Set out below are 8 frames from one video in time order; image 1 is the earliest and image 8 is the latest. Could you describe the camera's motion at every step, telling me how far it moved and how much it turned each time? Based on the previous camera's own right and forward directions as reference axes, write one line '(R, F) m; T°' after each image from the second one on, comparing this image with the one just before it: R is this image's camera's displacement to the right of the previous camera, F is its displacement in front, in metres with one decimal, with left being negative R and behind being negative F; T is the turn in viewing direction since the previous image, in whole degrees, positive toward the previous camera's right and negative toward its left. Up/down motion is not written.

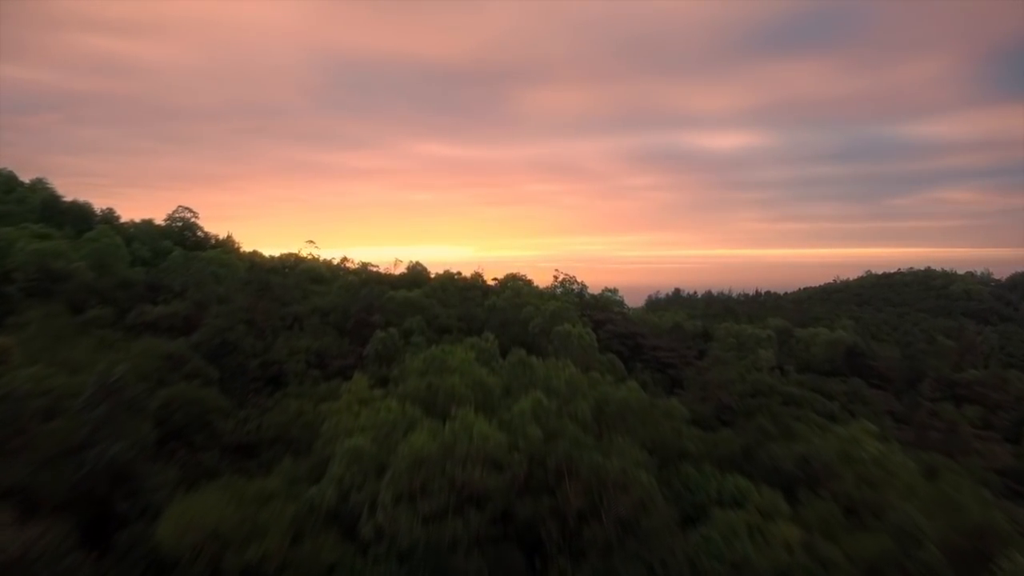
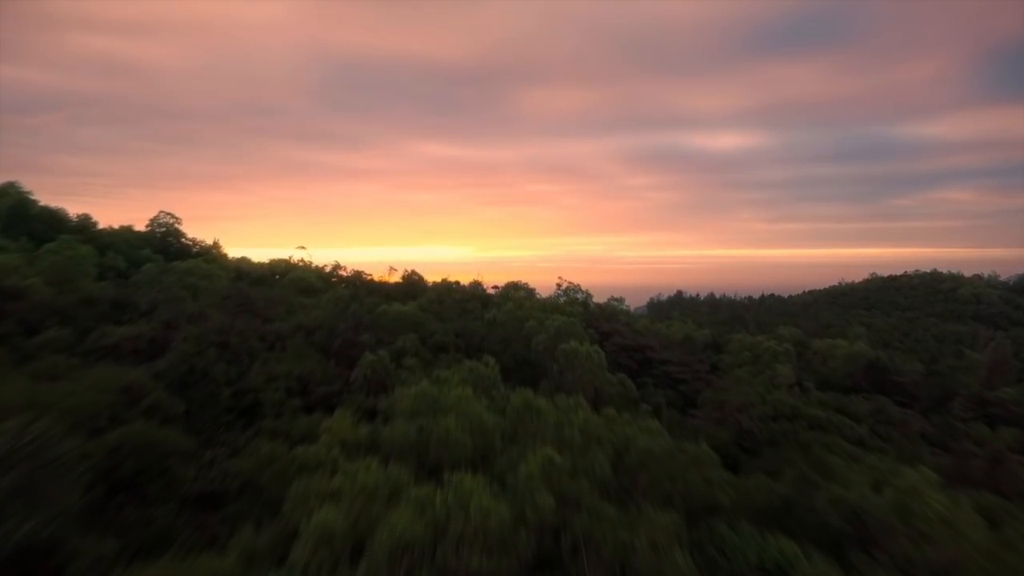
(-0.1, +1.0) m; 0°
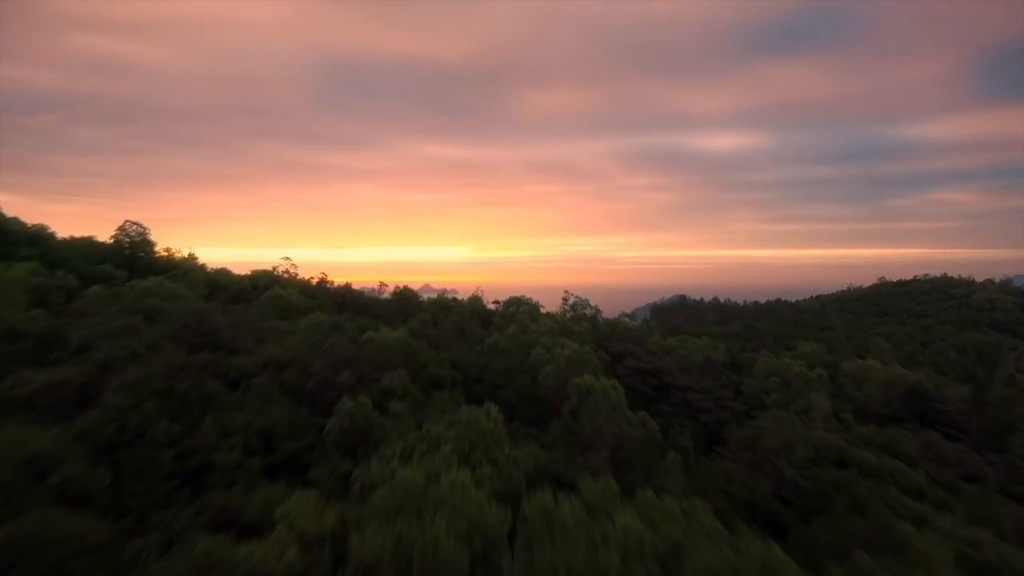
(-0.1, +1.6) m; 0°
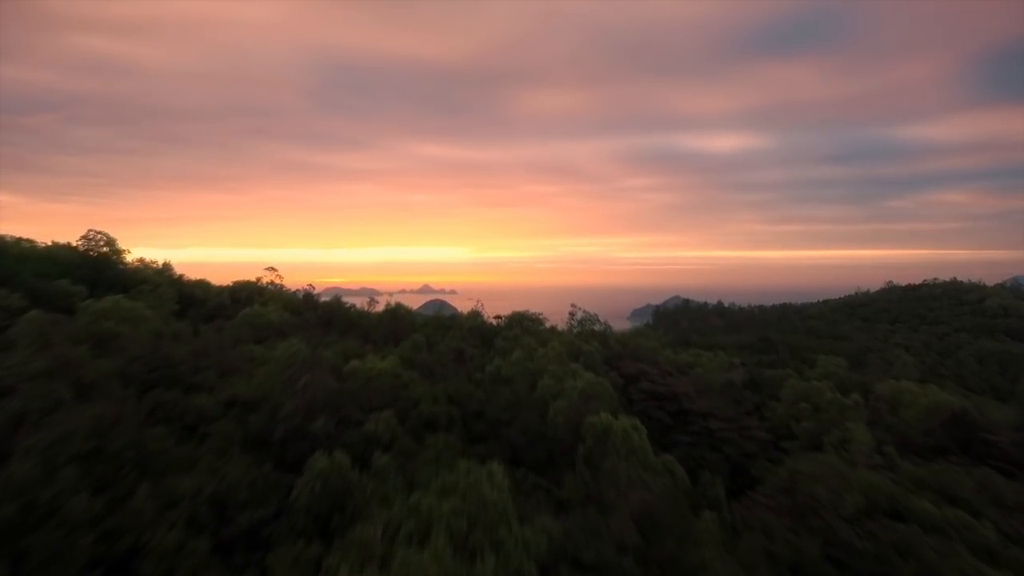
(-0.1, +1.4) m; 0°
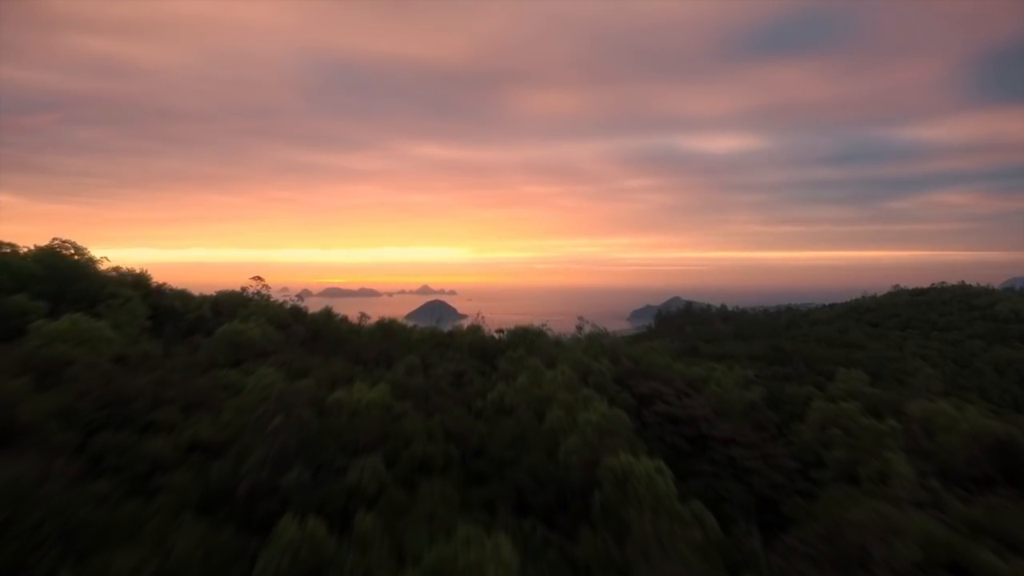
(-0.1, +1.2) m; 0°
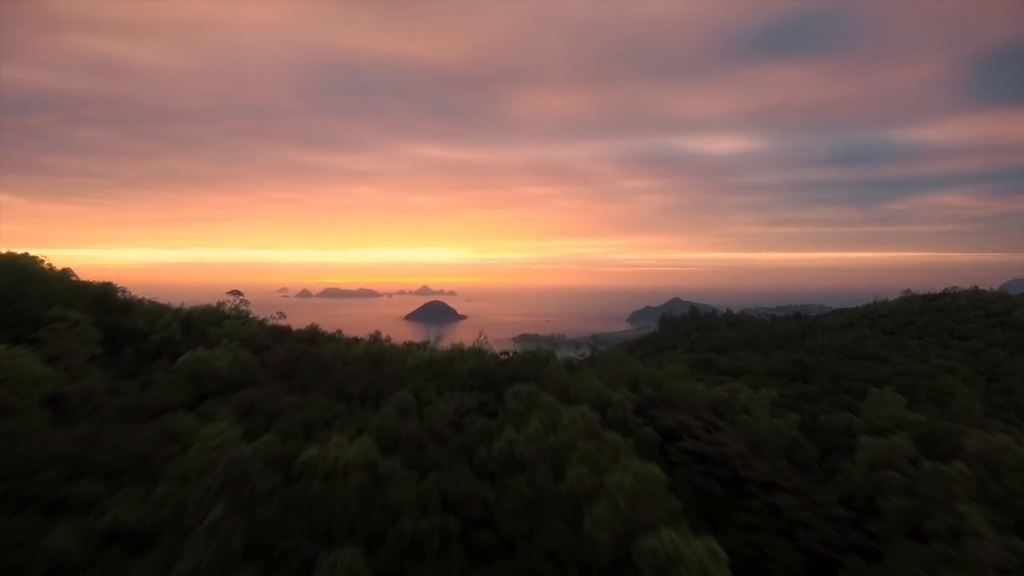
(-0.2, +1.7) m; 0°
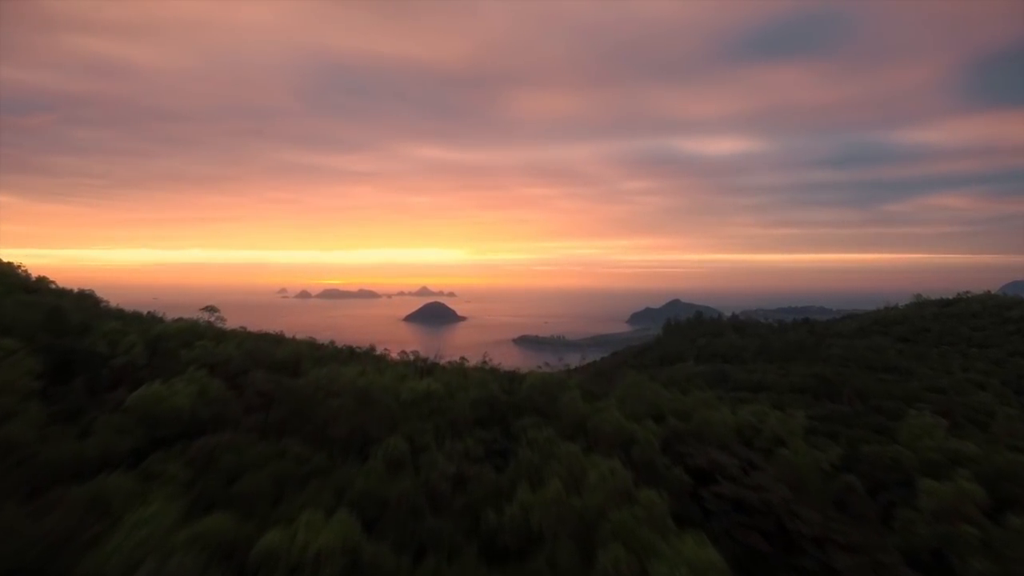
(-0.3, +1.6) m; 0°
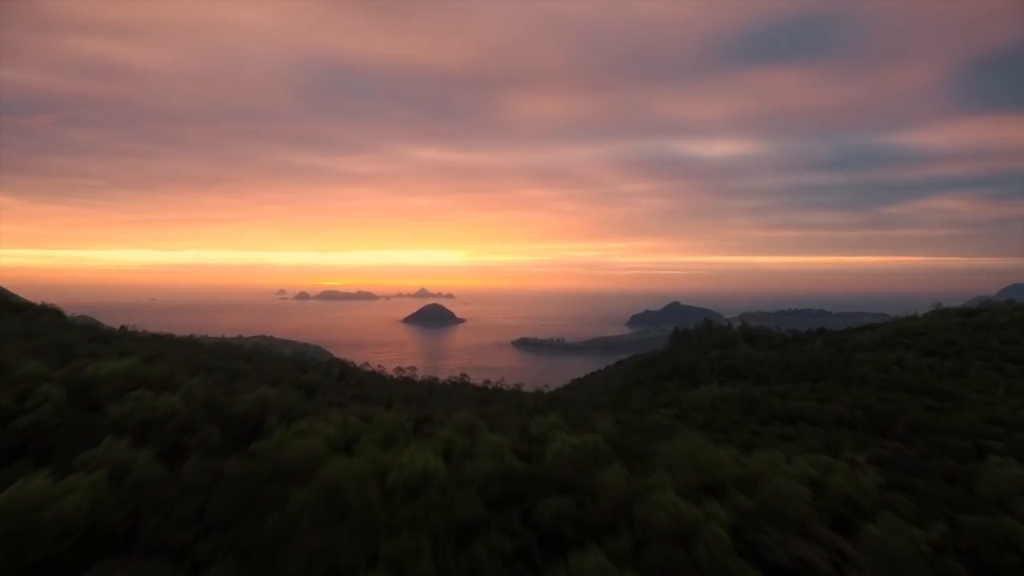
(-0.5, +2.6) m; 0°
